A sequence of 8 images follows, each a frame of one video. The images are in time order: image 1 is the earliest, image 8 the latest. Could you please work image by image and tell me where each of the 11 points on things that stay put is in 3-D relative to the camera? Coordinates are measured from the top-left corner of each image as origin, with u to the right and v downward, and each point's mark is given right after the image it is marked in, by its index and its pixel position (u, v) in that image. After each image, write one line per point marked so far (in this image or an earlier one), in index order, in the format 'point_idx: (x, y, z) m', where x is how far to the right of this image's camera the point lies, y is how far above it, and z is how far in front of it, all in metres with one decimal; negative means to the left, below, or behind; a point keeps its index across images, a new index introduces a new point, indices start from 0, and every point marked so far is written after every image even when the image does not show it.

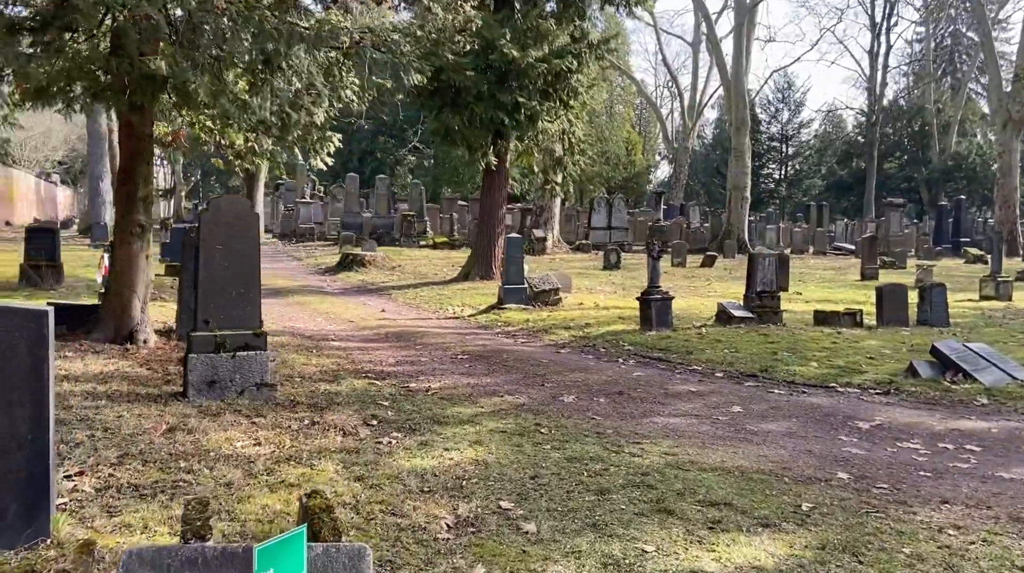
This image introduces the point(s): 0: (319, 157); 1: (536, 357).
0: (-2.5, +1.6, +12.7) m
1: (+0.3, -0.8, +11.0) m
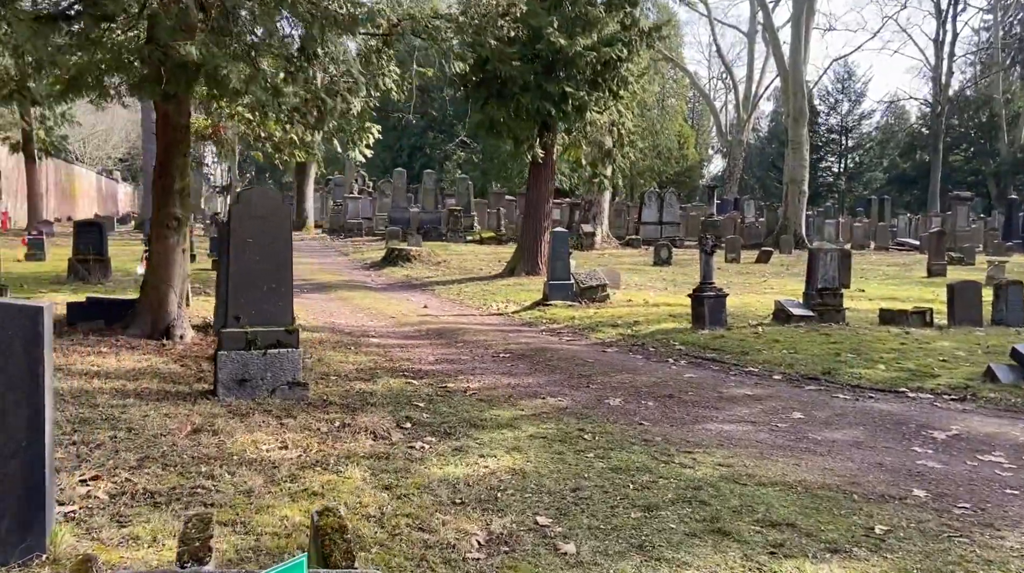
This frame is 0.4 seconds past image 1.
0: (-1.9, +1.7, +12.3) m
1: (+0.7, -0.7, +10.4) m
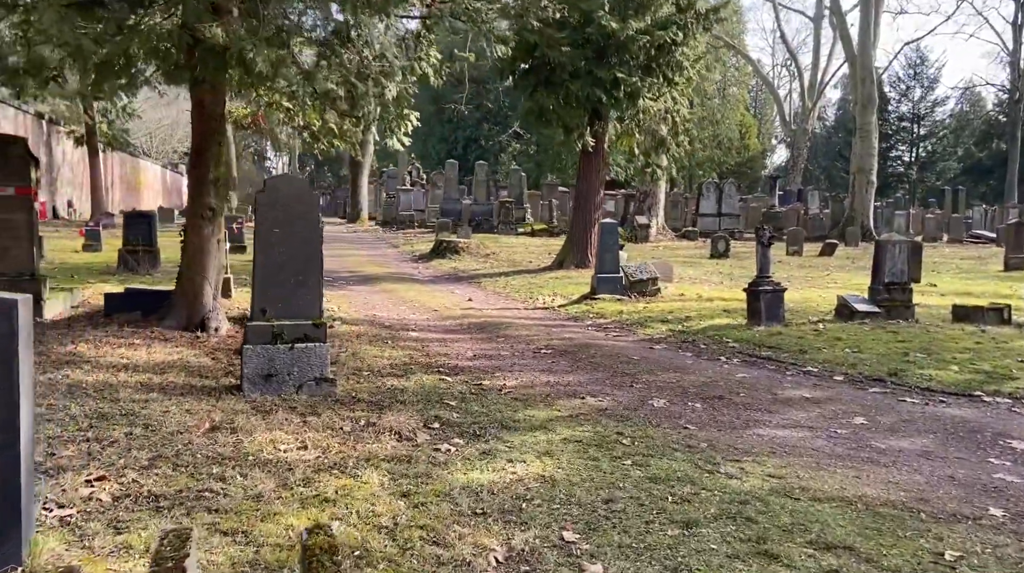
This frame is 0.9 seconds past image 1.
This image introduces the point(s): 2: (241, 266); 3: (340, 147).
0: (-1.3, +1.8, +11.8) m
1: (+1.1, -0.7, +9.9) m
2: (-4.6, +0.3, +17.0) m
3: (-2.1, +1.7, +12.1) m
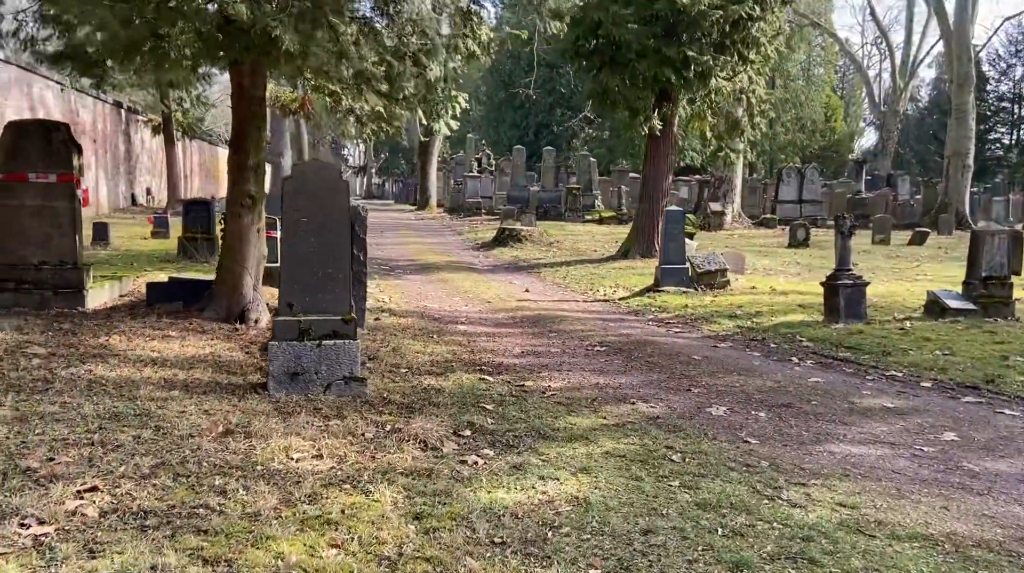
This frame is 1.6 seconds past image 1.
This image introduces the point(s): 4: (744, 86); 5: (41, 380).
0: (-0.7, +1.9, +11.2) m
1: (+1.6, -0.6, +9.0) m
2: (-3.5, +0.5, +16.6) m
3: (-1.4, +1.8, +11.5) m
4: (+3.5, +3.1, +15.3) m
5: (-3.4, -0.7, +7.4) m
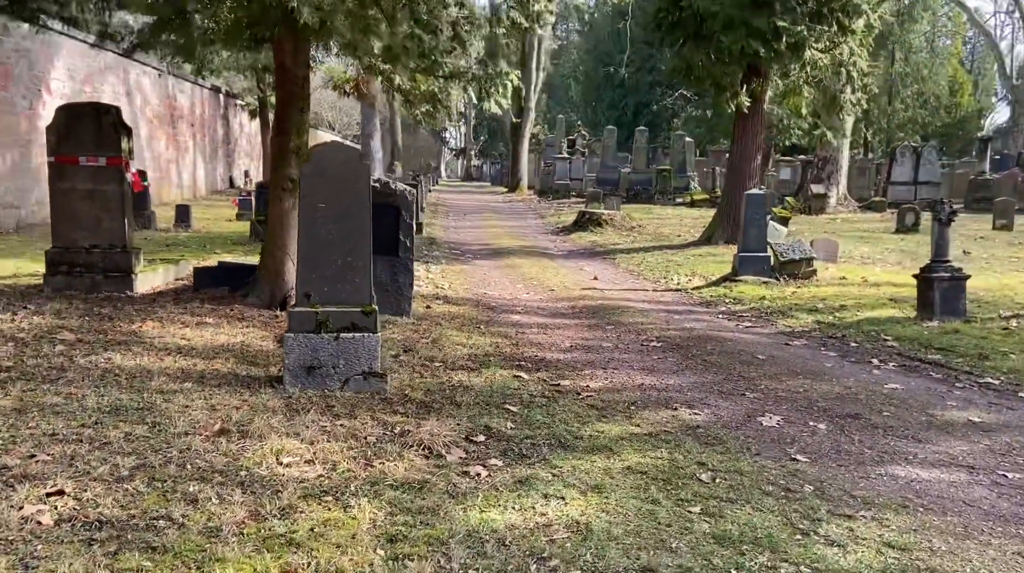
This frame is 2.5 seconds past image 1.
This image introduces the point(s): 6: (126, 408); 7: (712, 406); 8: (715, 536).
0: (0.0, +2.0, +10.5) m
1: (+2.0, -0.5, +8.1) m
2: (-2.2, +0.8, +16.2) m
3: (-0.7, +1.9, +10.9) m
4: (+4.7, +3.2, +14.1) m
5: (-3.2, -0.6, +7.1) m
6: (-2.5, -0.8, +6.5) m
7: (+1.3, -0.8, +6.6) m
8: (+0.9, -1.1, +4.5) m
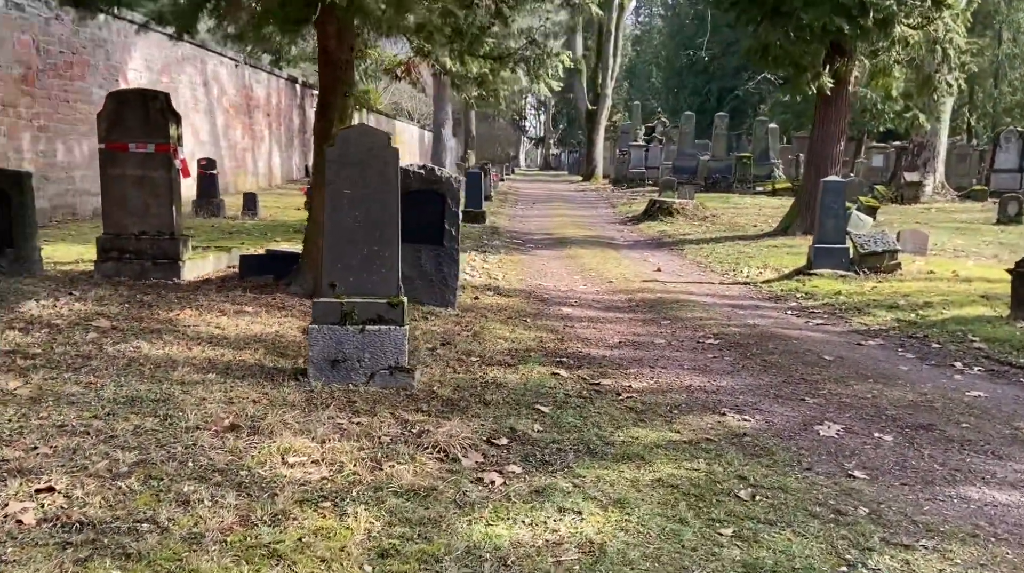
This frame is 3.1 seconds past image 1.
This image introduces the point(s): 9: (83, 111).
0: (+0.5, +2.1, +9.9) m
1: (+2.3, -0.5, +7.4) m
2: (-1.1, +0.9, +15.9) m
3: (-0.1, +2.0, +10.4) m
4: (+5.6, +3.3, +13.1) m
5: (-3.0, -0.5, +6.9) m
6: (-2.3, -0.7, +6.3) m
7: (+1.5, -0.7, +6.0) m
8: (+0.9, -1.1, +3.9) m
9: (-6.4, +2.6, +15.0) m
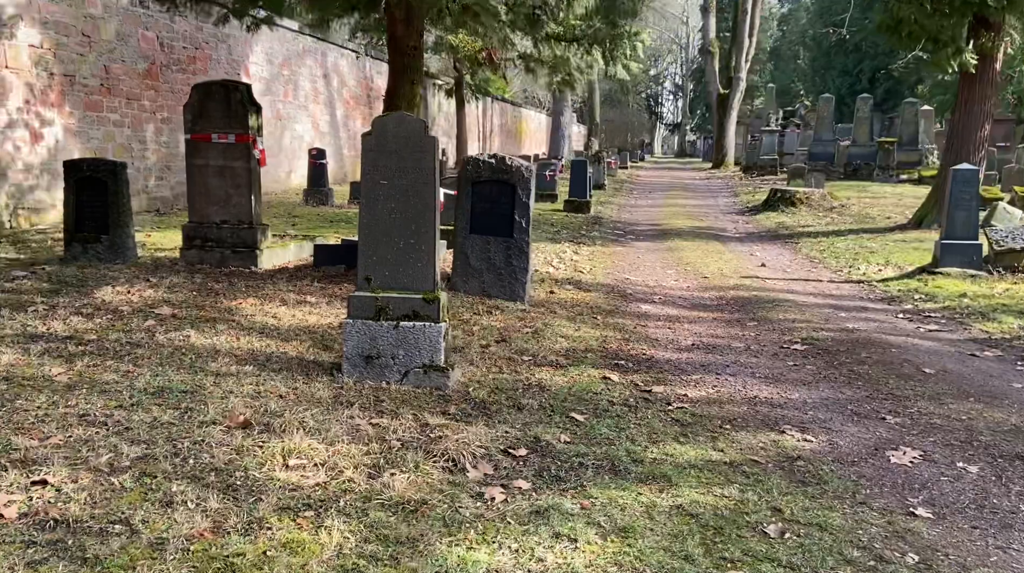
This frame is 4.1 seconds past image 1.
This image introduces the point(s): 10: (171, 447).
0: (+1.4, +2.1, +9.3) m
1: (+2.7, -0.5, +6.6) m
2: (+0.6, +1.1, +15.4) m
3: (+0.8, +2.1, +9.8) m
4: (+6.8, +3.2, +11.6) m
5: (-2.6, -0.4, +6.8) m
6: (-2.1, -0.6, +6.1) m
7: (+1.7, -0.8, +5.3) m
8: (+0.7, -1.1, +3.3) m
9: (-4.7, +2.8, +15.3) m
10: (-1.8, -0.8, +5.2) m
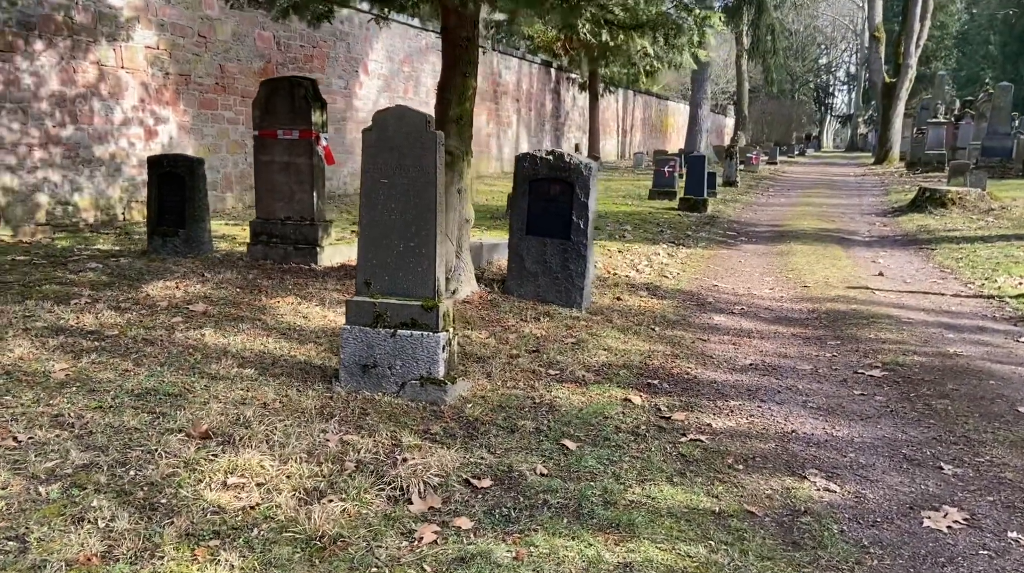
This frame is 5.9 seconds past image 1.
0: (+2.0, +2.1, +8.3) m
1: (+2.8, -0.6, +5.4) m
2: (+2.4, +1.0, +14.5) m
3: (+1.6, +2.0, +9.0) m
4: (+7.9, +3.0, +9.6) m
5: (-2.4, -0.3, +6.6) m
6: (-2.0, -0.6, +5.8) m
7: (+1.5, -0.8, +4.3) m
8: (+0.2, -1.1, +2.6) m
9: (-2.8, +2.9, +15.4) m
10: (-1.9, -0.8, +4.9) m
